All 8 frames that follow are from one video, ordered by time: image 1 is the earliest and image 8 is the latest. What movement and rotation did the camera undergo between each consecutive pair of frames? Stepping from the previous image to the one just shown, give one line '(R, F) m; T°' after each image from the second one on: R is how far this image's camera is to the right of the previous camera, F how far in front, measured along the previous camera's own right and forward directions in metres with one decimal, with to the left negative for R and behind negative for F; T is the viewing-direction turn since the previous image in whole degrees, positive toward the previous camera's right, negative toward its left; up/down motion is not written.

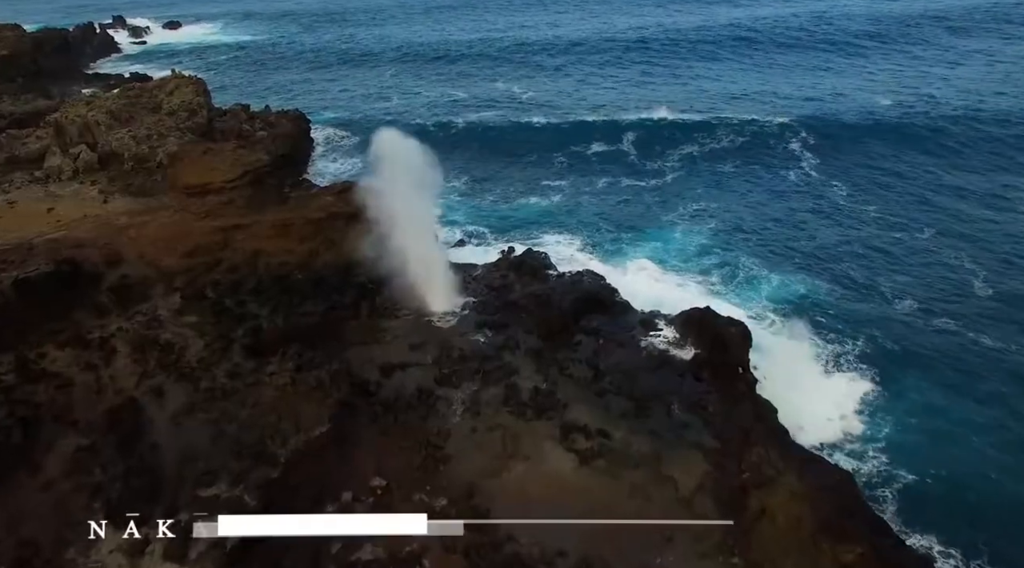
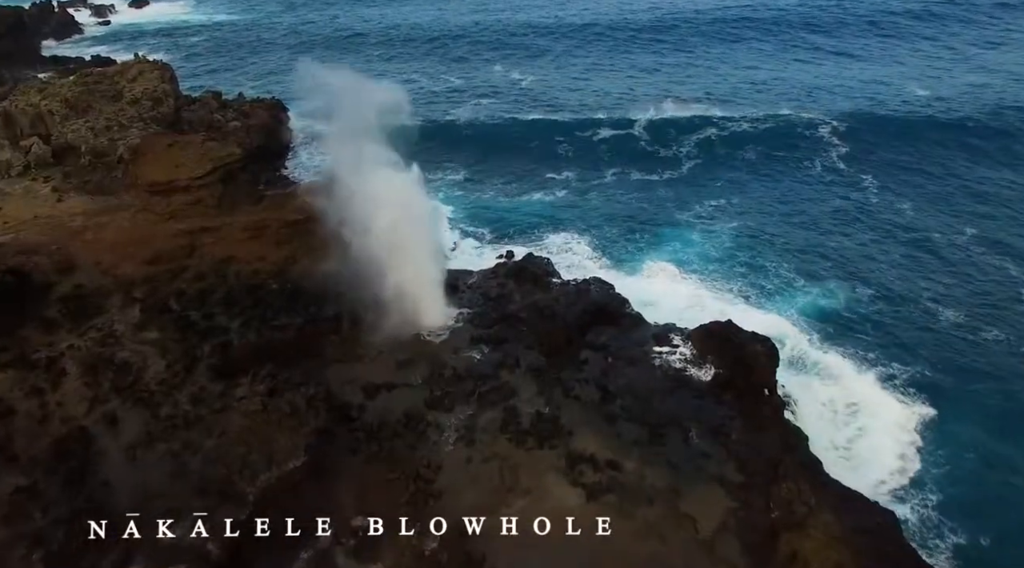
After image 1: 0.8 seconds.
(0.0, +3.0) m; 0°
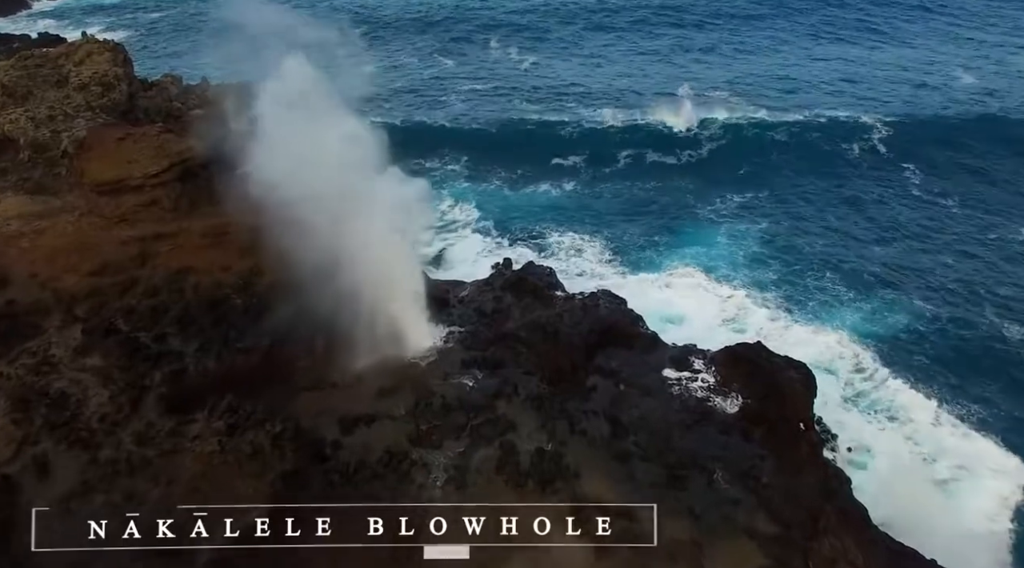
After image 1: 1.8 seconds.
(0.0, +3.3) m; 0°
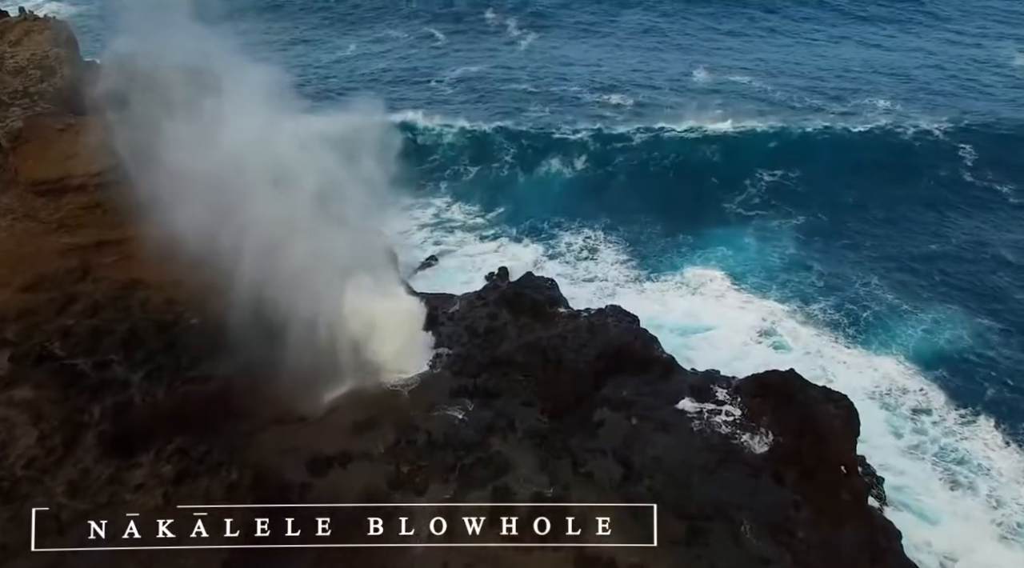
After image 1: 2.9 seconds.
(+0.1, +3.0) m; 0°
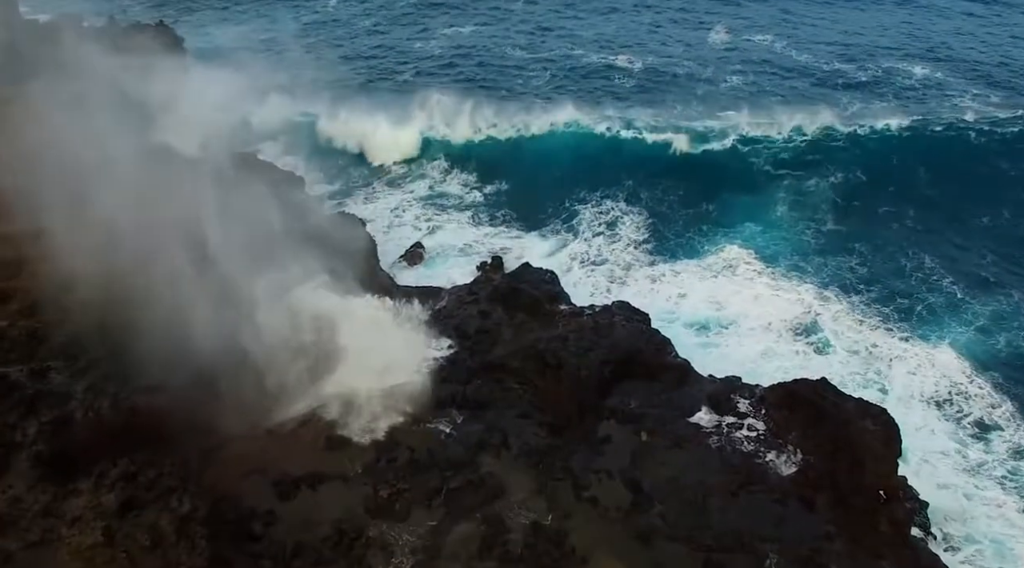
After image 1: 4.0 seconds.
(+0.2, +2.5) m; 0°
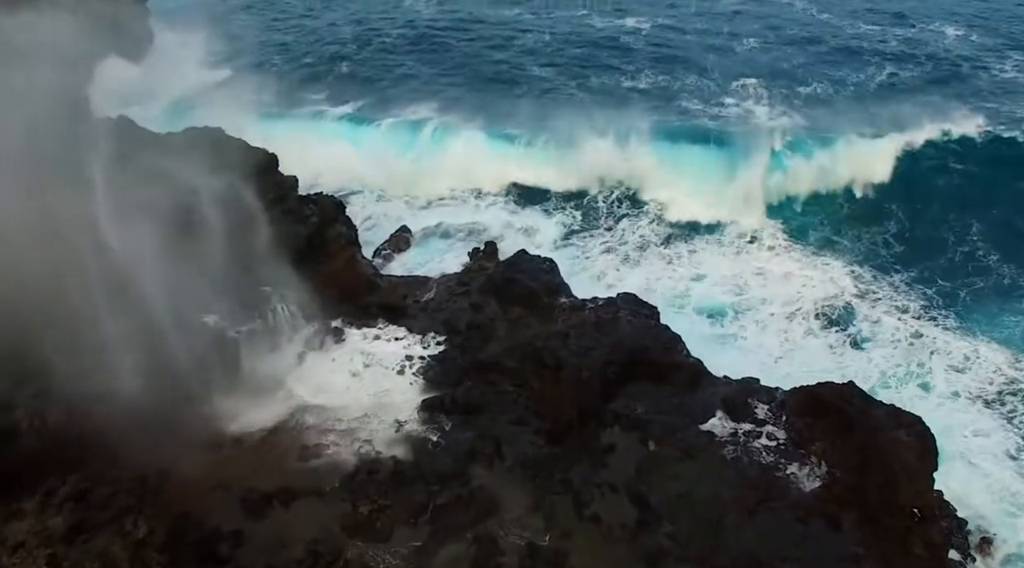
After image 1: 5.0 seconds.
(+0.1, +1.8) m; 0°
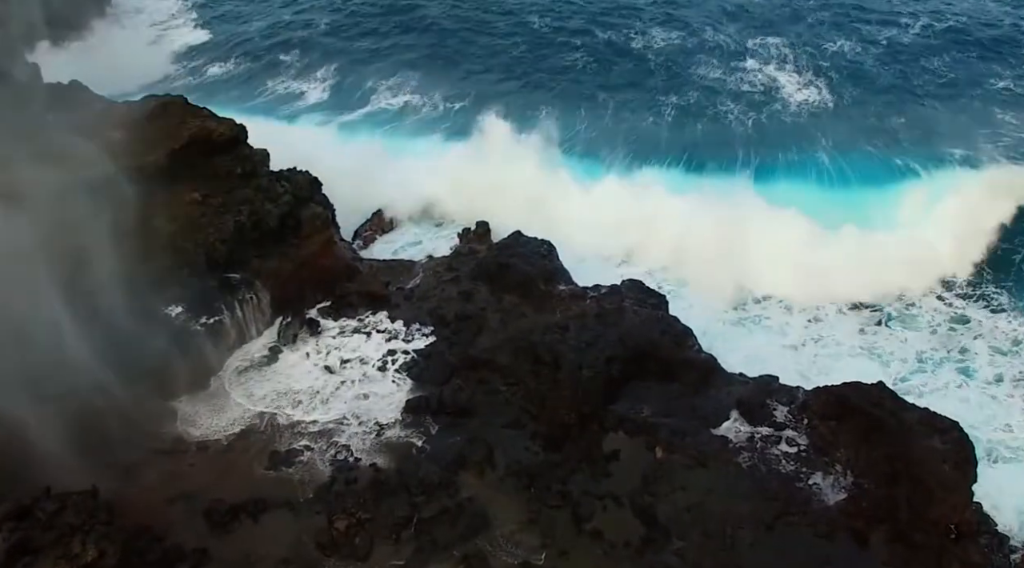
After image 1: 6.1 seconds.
(+0.2, +1.7) m; 0°
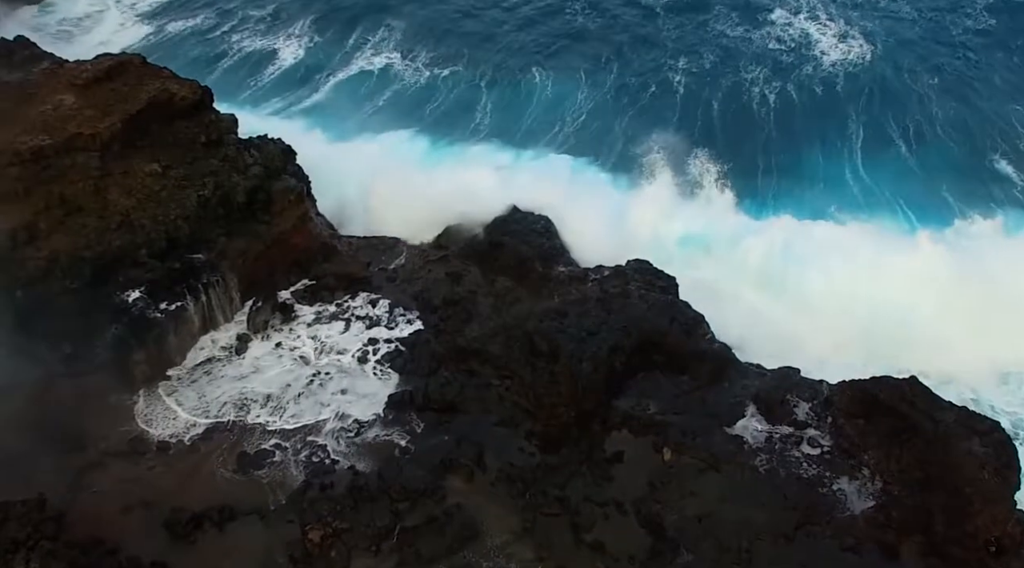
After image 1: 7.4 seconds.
(+0.2, +1.5) m; 0°
